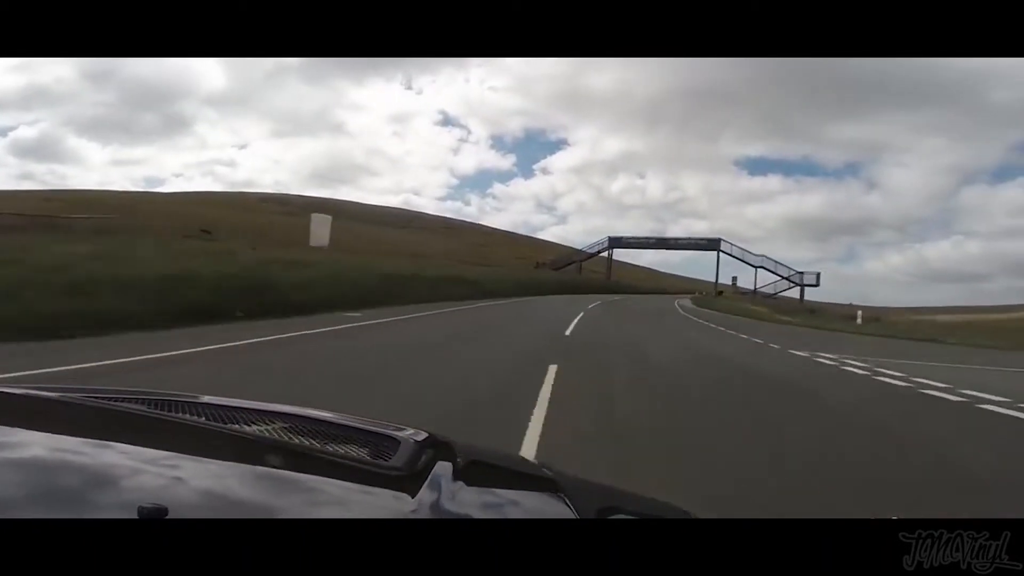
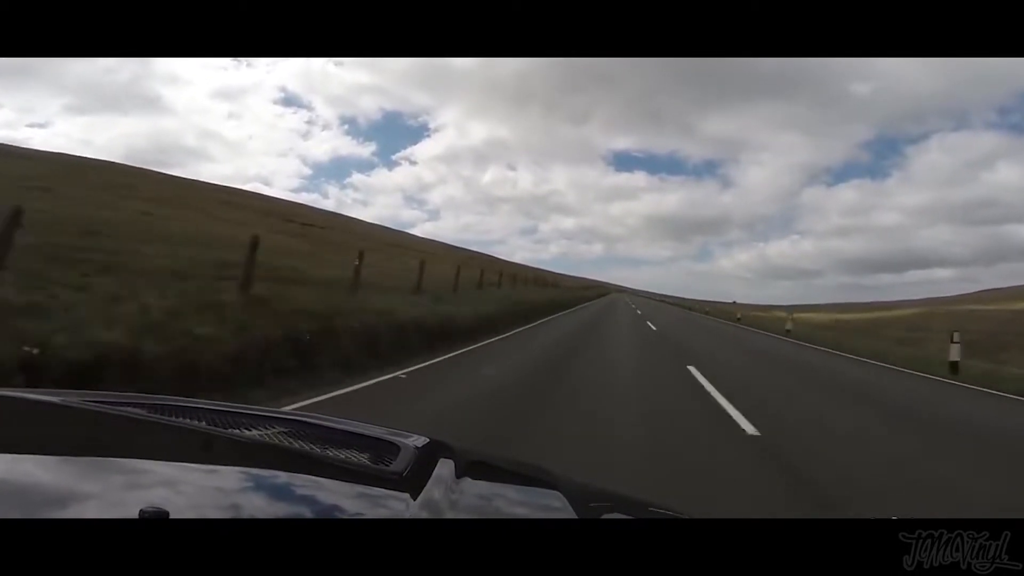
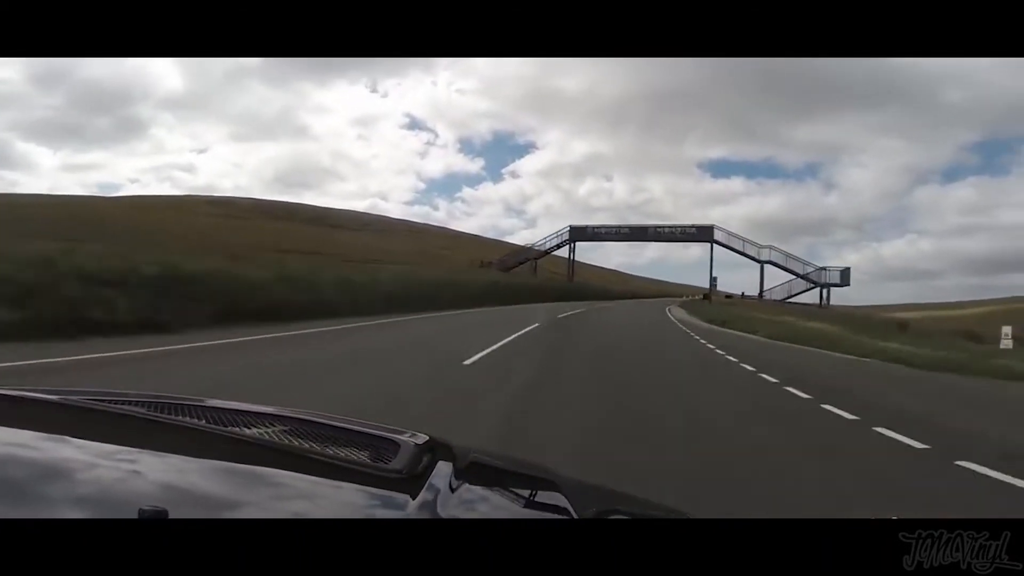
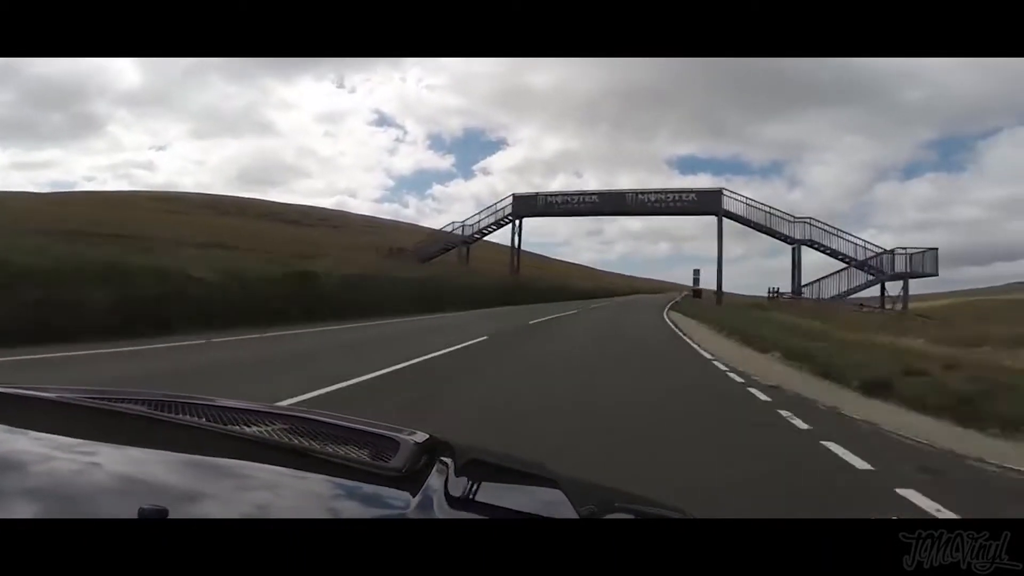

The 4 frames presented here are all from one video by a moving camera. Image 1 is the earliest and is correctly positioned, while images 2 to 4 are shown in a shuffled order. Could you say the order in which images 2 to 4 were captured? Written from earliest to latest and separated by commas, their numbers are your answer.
3, 4, 2
